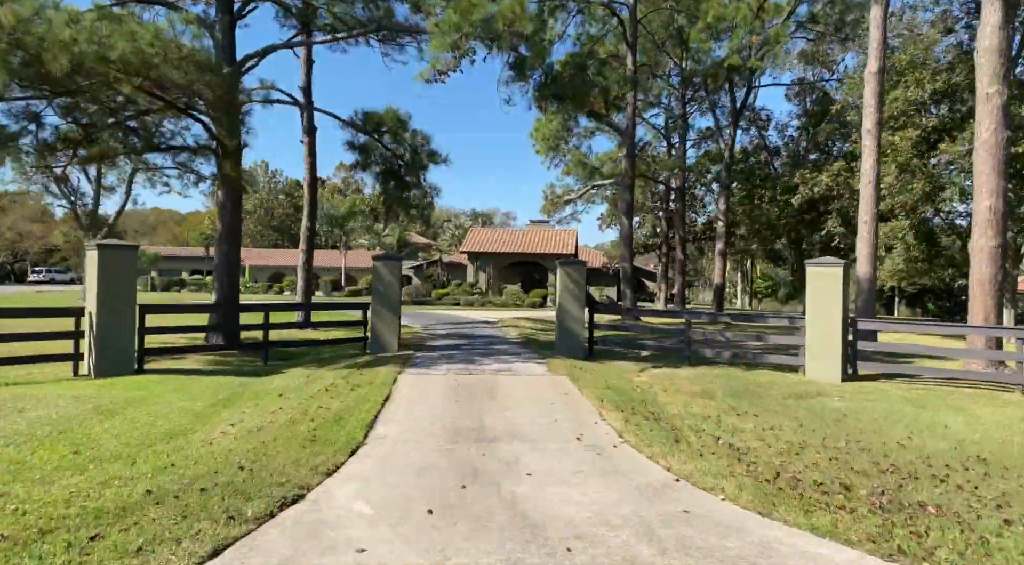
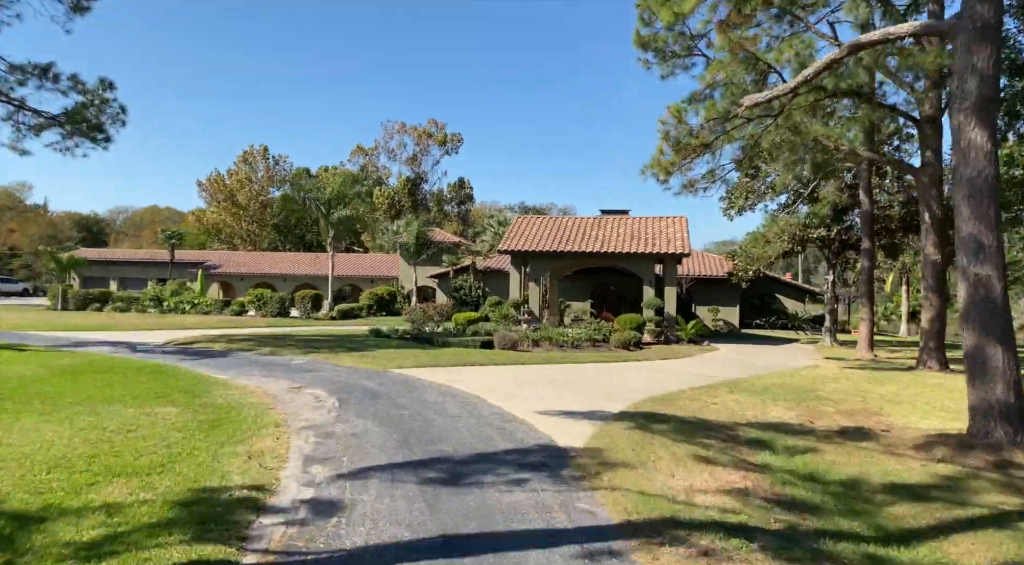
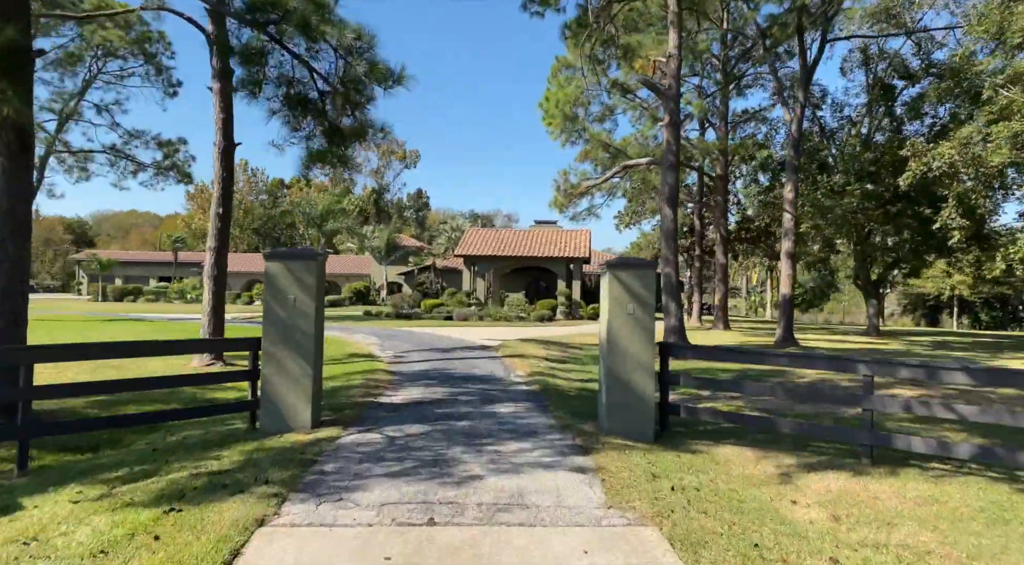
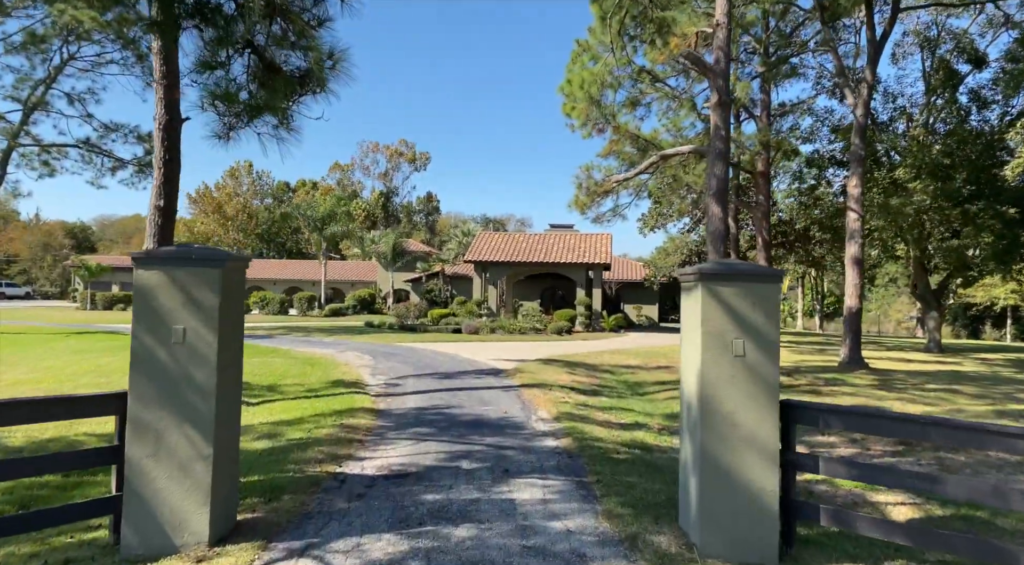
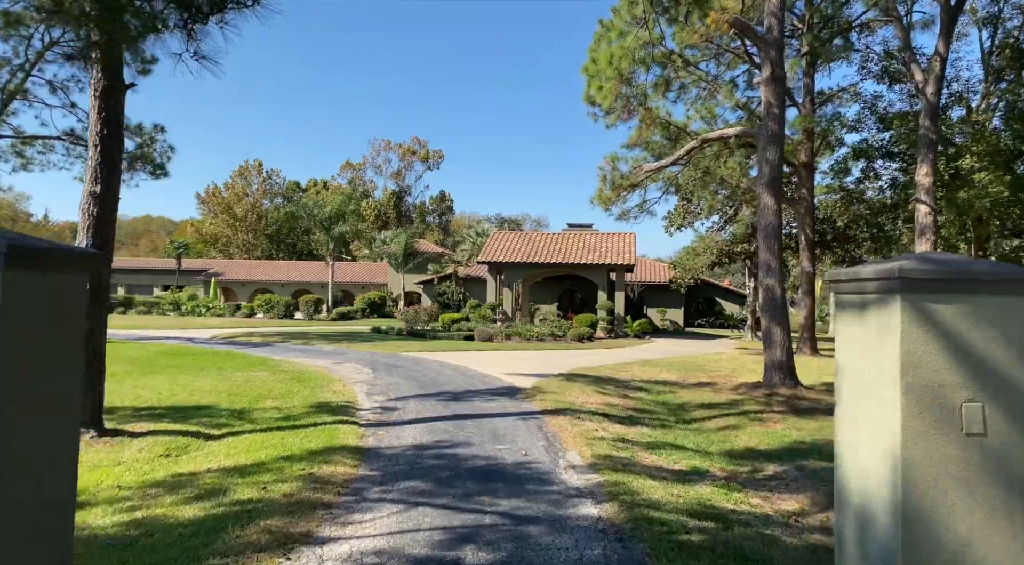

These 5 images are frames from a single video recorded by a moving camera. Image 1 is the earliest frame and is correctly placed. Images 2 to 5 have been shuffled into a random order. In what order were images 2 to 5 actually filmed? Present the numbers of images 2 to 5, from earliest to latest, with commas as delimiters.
3, 4, 5, 2
